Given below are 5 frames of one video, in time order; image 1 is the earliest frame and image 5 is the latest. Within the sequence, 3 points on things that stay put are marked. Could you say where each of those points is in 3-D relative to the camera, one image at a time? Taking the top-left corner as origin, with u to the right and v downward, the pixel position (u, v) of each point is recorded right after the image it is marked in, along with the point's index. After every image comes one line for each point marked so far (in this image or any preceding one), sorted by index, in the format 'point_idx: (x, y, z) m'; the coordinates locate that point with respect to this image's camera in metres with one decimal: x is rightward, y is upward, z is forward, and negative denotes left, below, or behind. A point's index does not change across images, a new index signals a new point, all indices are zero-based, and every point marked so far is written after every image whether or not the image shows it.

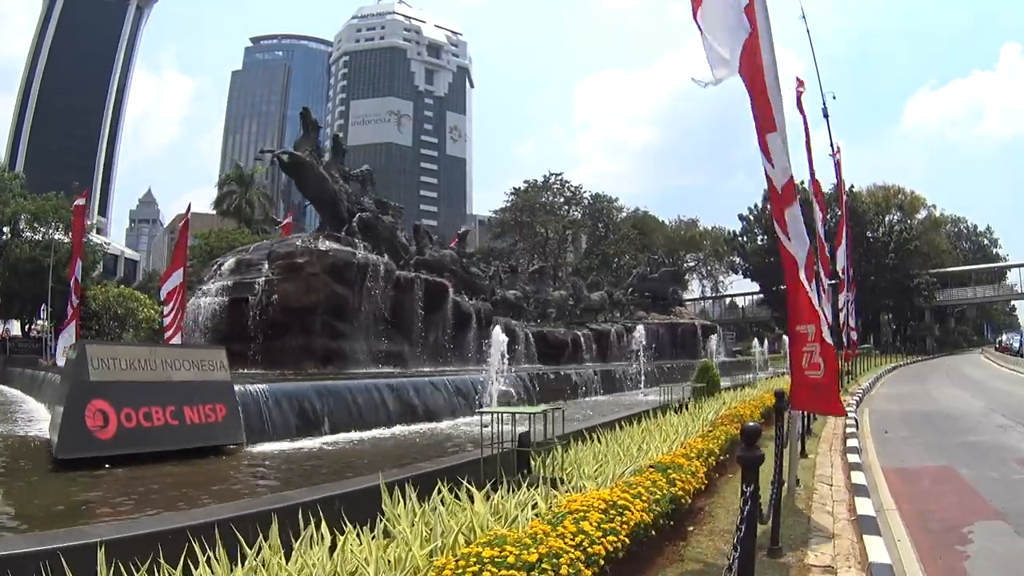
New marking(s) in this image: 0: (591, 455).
0: (+0.7, -1.5, +6.4) m
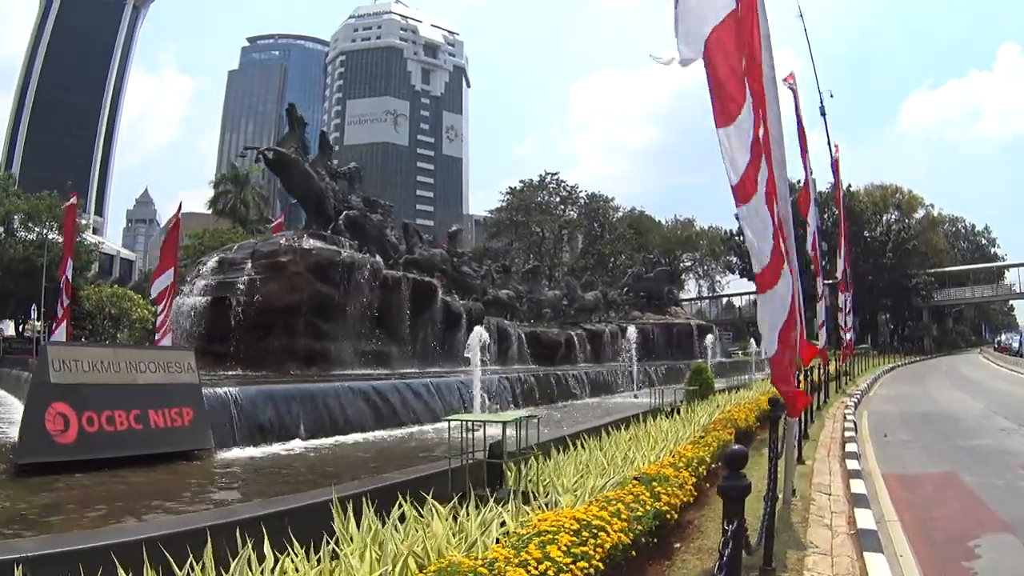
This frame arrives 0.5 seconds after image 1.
0: (+0.5, -1.5, +6.0) m
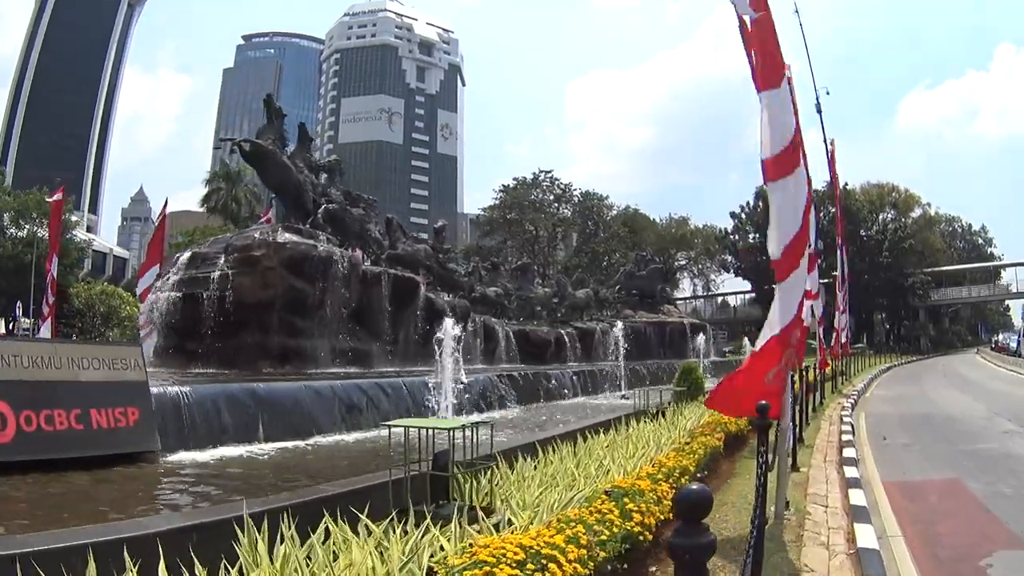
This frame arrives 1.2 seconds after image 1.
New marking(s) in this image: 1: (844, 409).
0: (+0.2, -1.4, +5.3) m
1: (+7.1, -2.6, +15.5) m
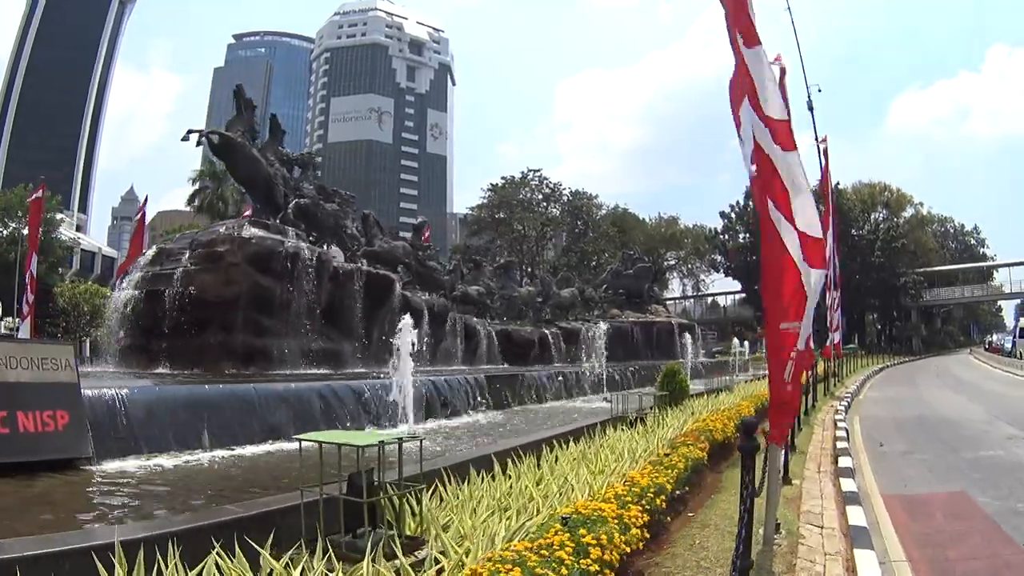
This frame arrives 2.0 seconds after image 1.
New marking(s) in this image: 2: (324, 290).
0: (-0.2, -1.3, +4.5) m
1: (+6.7, -2.6, +14.8) m
2: (-4.4, 0.0, +17.3) m
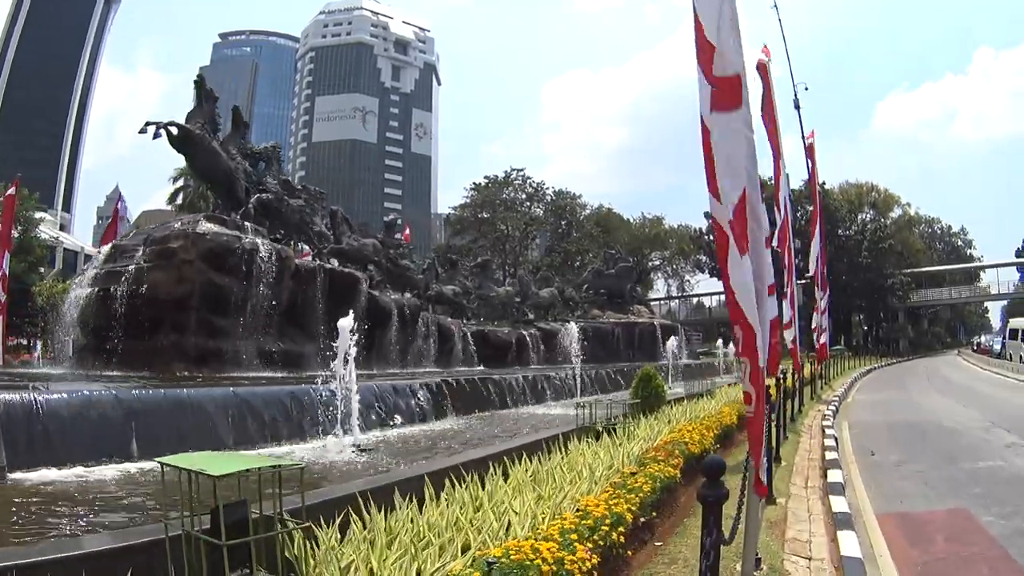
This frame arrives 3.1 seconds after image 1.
0: (-0.6, -1.3, +3.7) m
1: (+6.1, -2.5, +14.0) m
2: (-5.0, 0.0, +16.3) m
